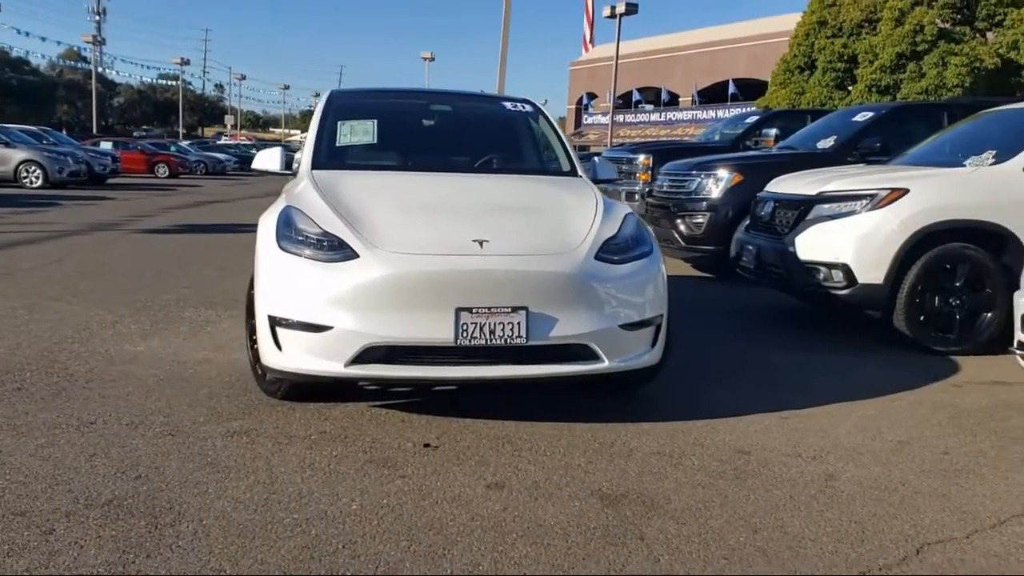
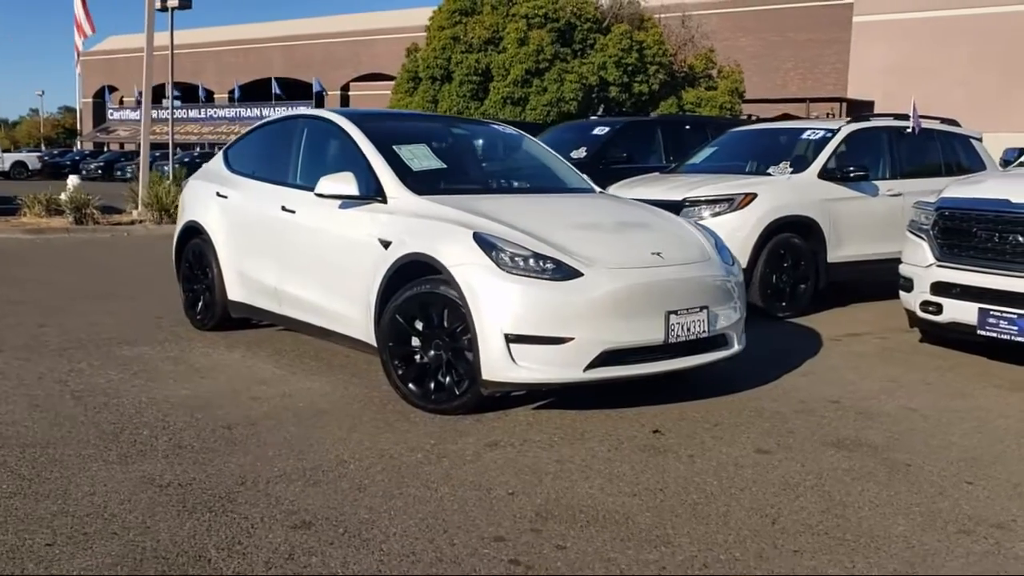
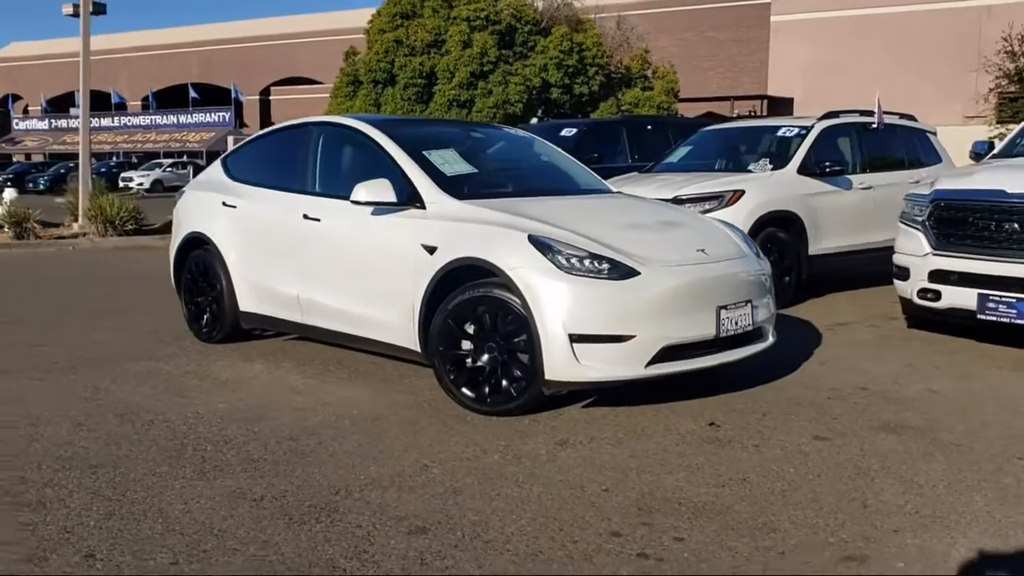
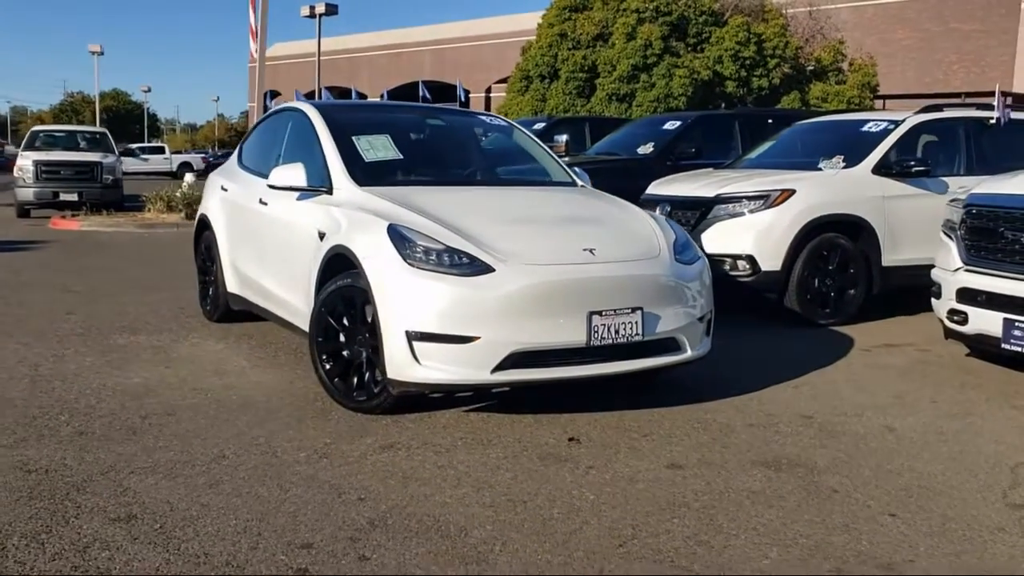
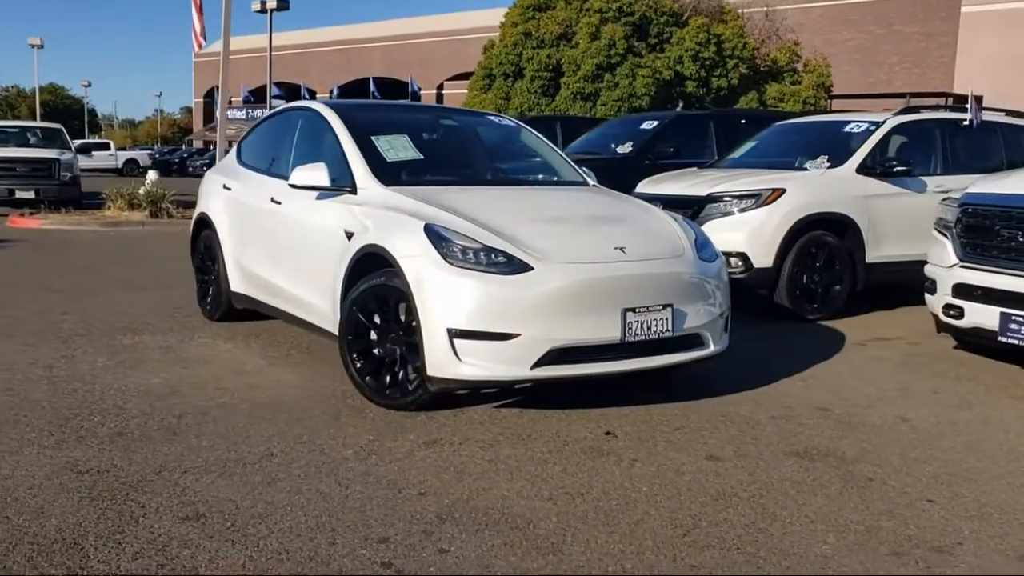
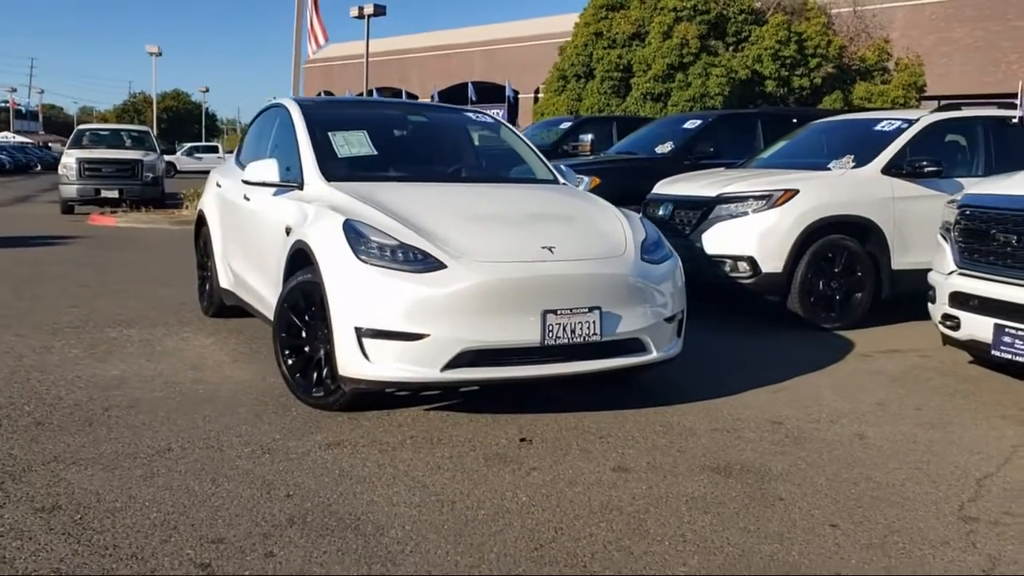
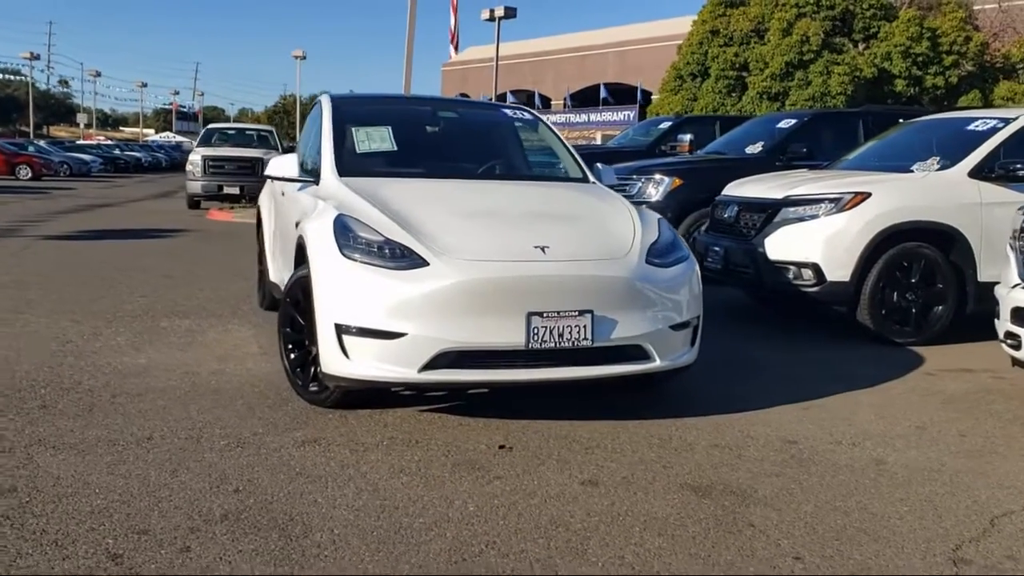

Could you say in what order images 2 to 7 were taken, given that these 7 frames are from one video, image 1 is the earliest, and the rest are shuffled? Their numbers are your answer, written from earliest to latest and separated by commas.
7, 6, 4, 5, 2, 3
